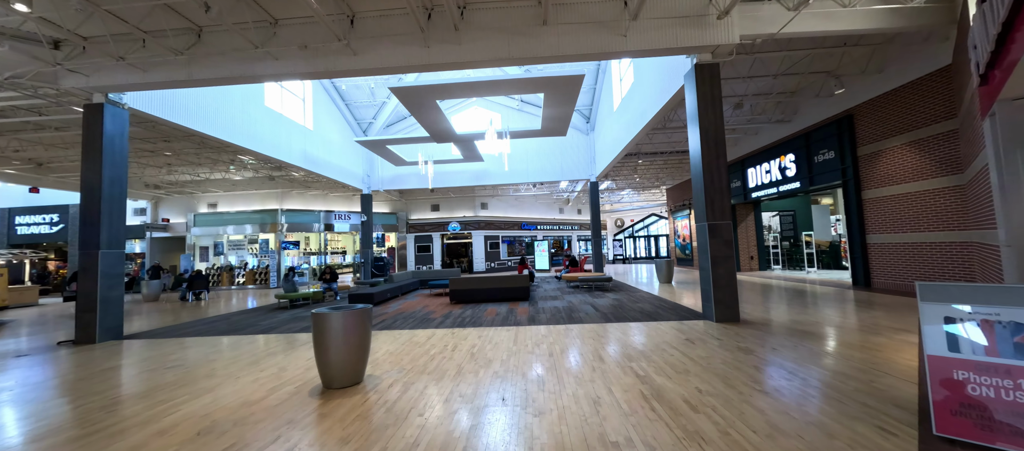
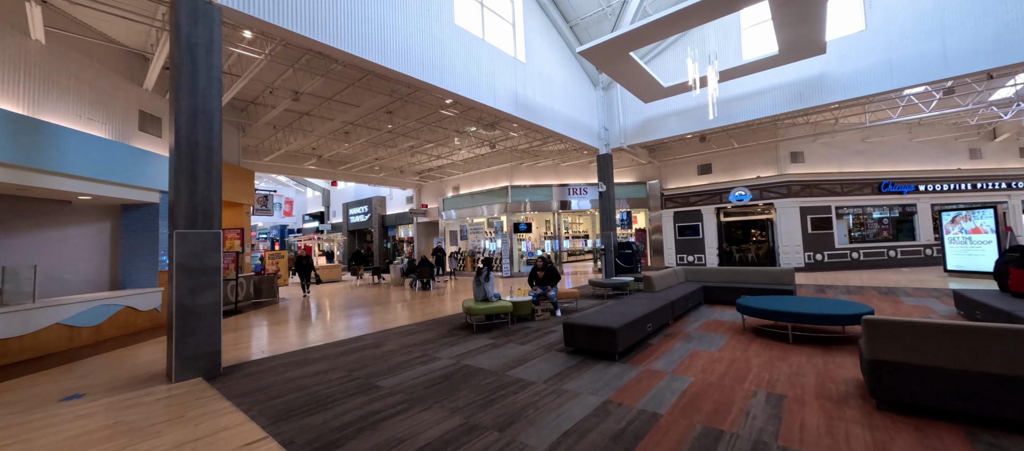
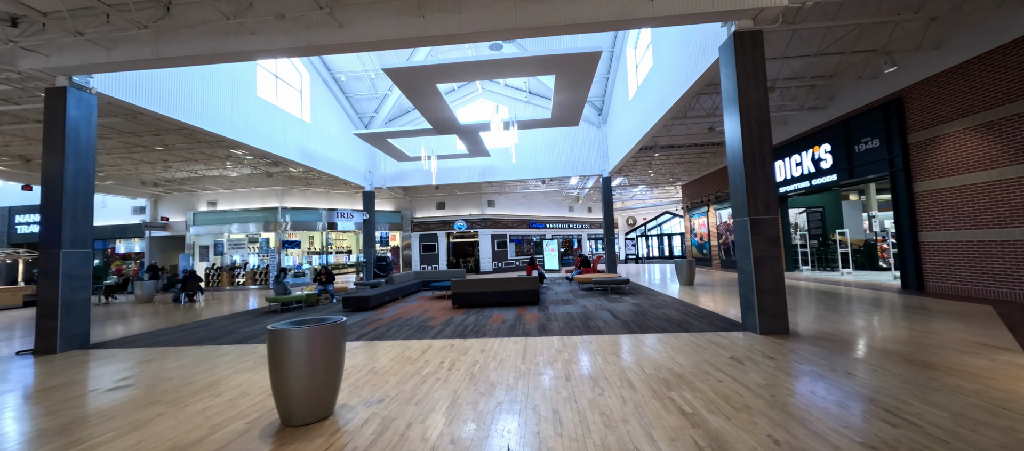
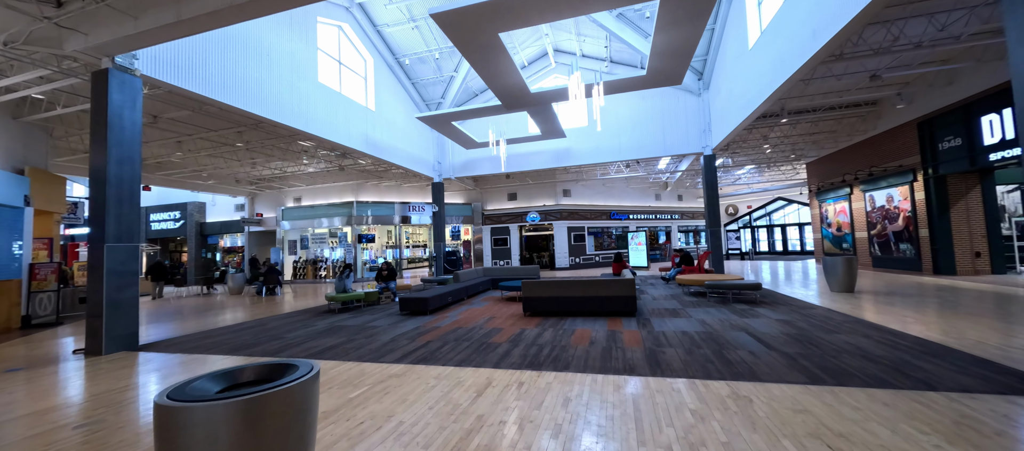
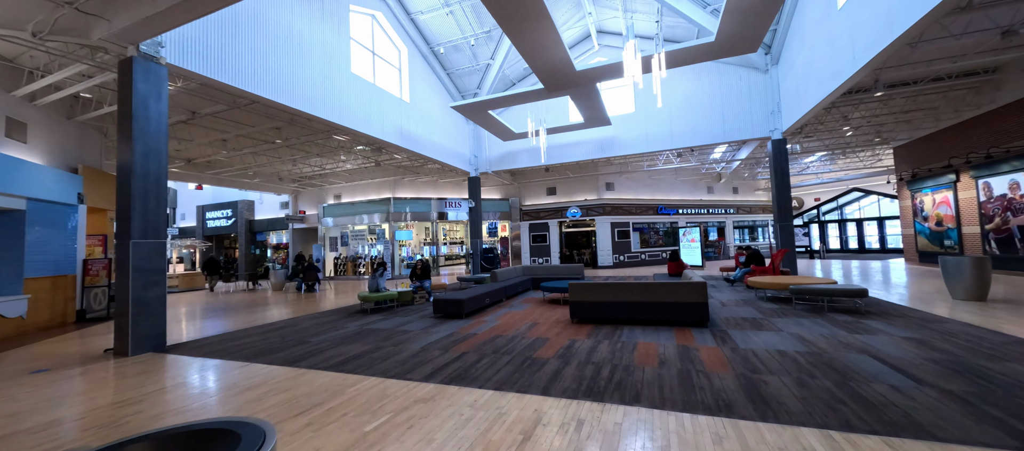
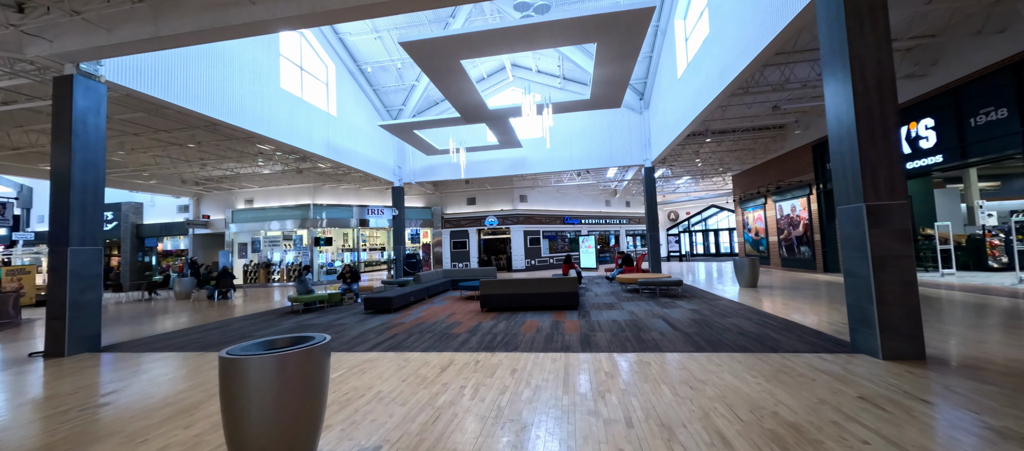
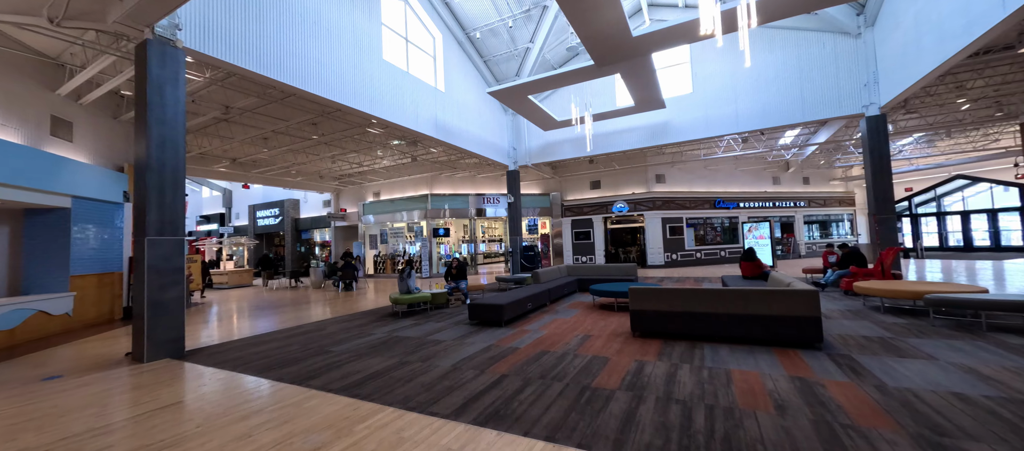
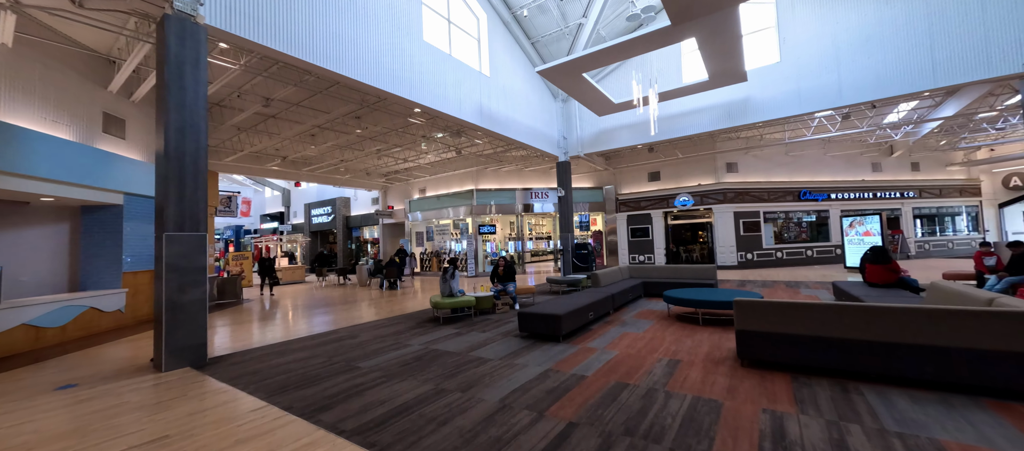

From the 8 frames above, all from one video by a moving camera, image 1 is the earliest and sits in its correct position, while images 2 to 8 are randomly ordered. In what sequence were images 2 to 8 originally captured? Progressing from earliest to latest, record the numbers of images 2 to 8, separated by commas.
3, 6, 4, 5, 7, 8, 2
